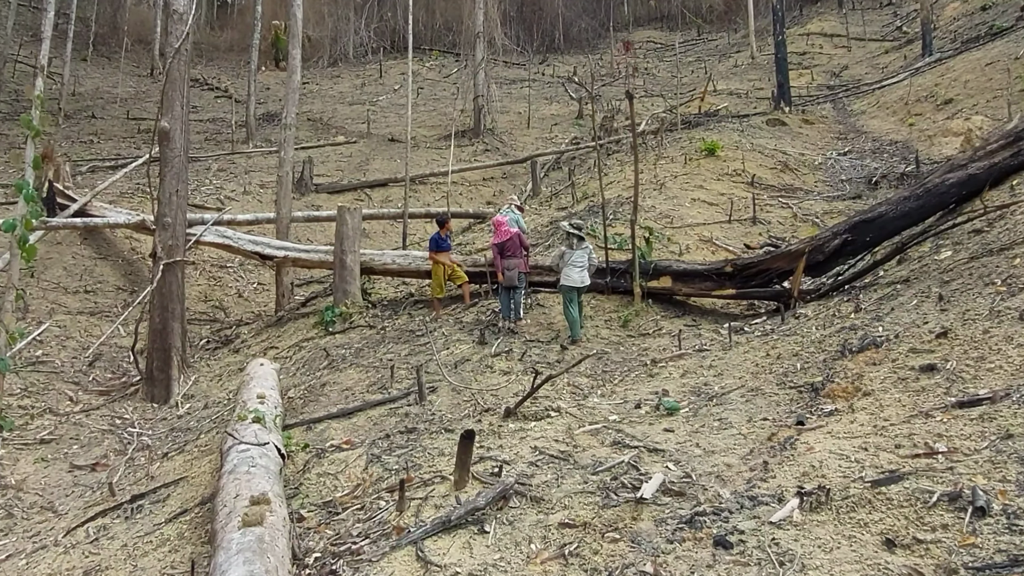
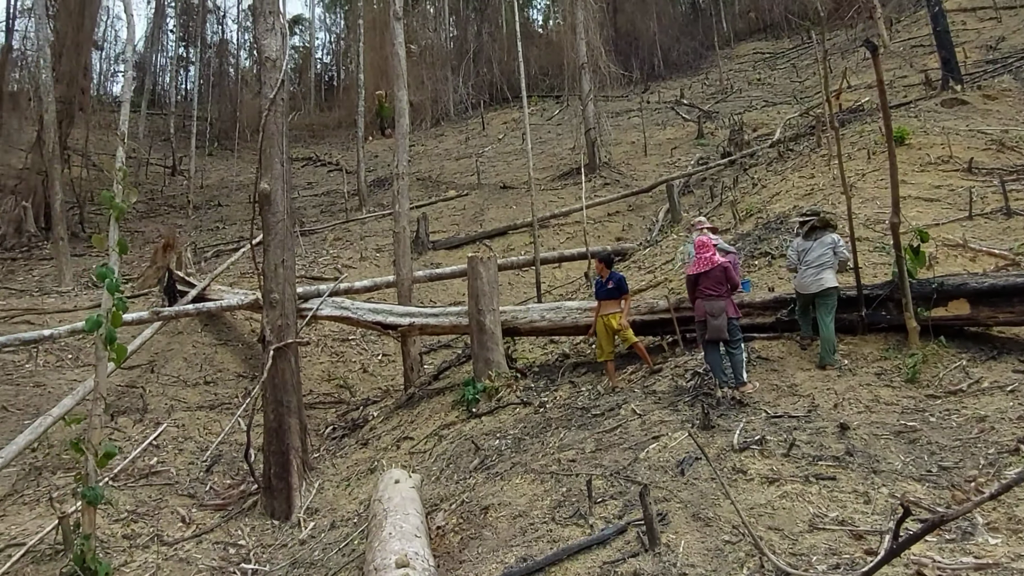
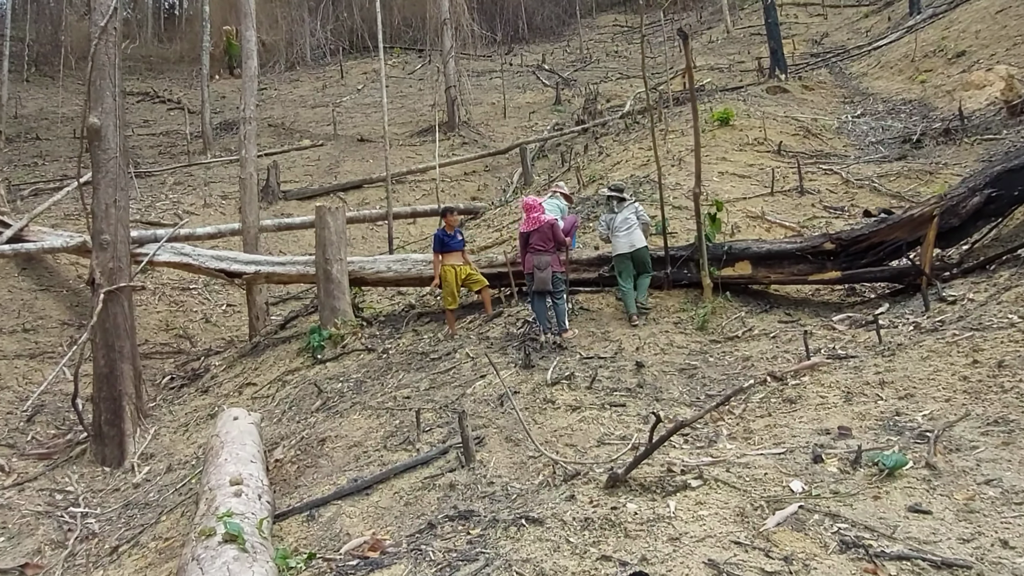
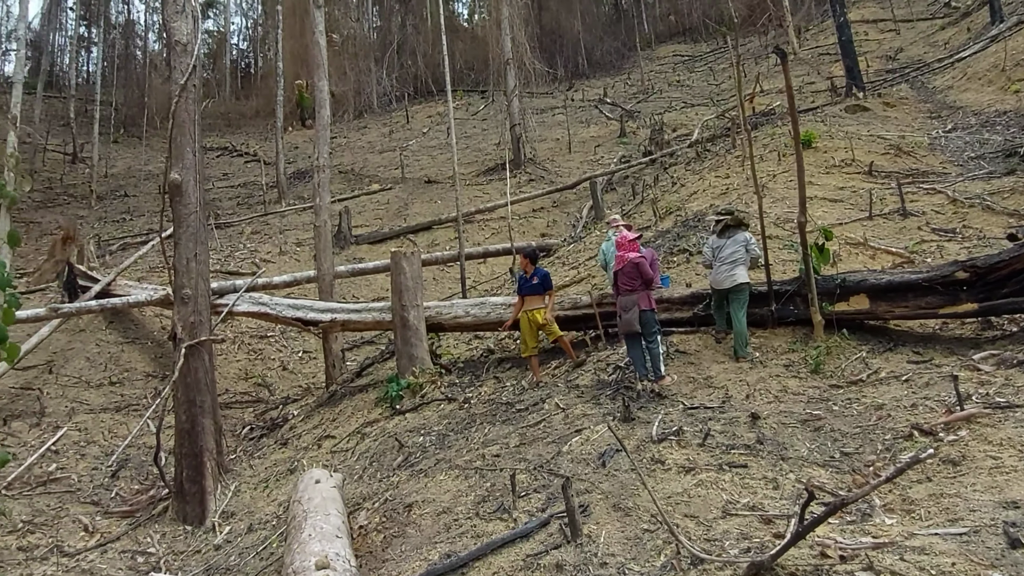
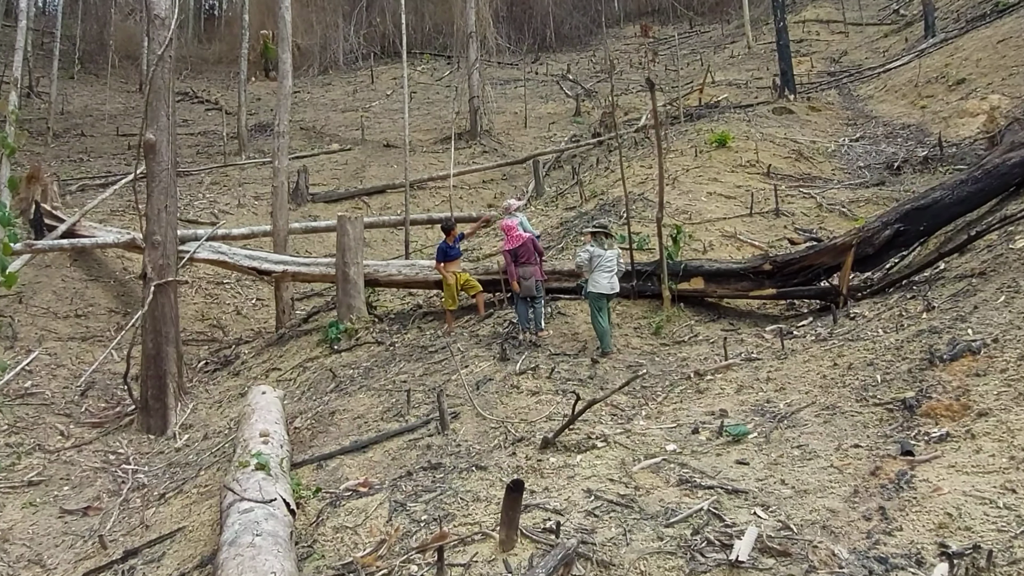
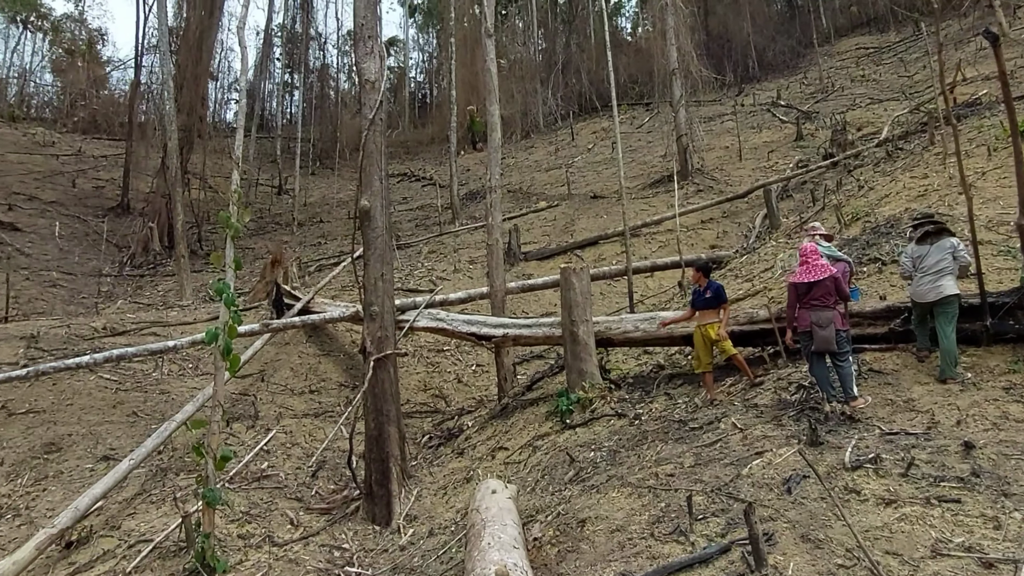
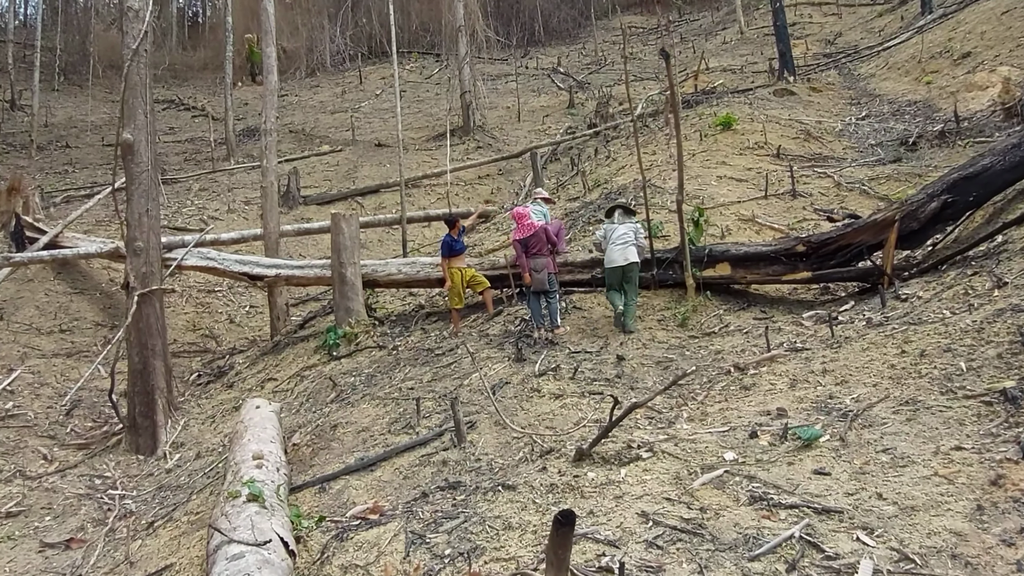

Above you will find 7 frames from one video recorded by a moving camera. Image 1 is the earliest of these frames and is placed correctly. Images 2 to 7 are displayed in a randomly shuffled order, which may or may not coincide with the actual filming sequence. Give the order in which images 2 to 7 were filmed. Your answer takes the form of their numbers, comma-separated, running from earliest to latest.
5, 7, 3, 4, 2, 6
